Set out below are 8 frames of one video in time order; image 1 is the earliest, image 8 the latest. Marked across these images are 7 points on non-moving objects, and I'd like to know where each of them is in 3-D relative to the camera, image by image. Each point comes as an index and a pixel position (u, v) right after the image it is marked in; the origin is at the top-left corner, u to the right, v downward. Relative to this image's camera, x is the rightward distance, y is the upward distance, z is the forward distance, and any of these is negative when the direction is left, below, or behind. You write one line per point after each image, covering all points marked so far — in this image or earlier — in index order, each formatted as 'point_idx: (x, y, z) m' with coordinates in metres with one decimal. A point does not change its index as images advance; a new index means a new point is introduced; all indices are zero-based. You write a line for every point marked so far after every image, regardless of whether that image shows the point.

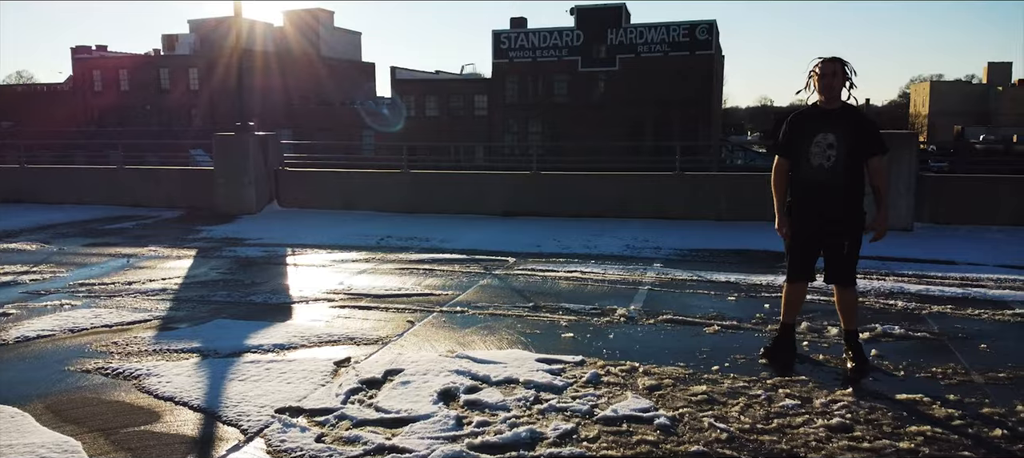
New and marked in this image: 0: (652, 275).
0: (+1.3, -0.4, +8.0) m
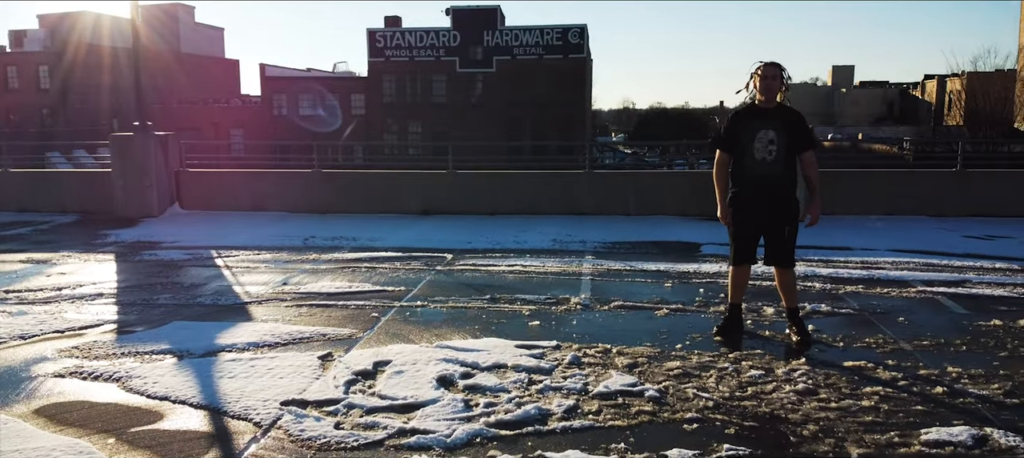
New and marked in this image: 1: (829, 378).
0: (+0.8, -0.4, +8.5) m
1: (+1.9, -0.9, +5.2) m
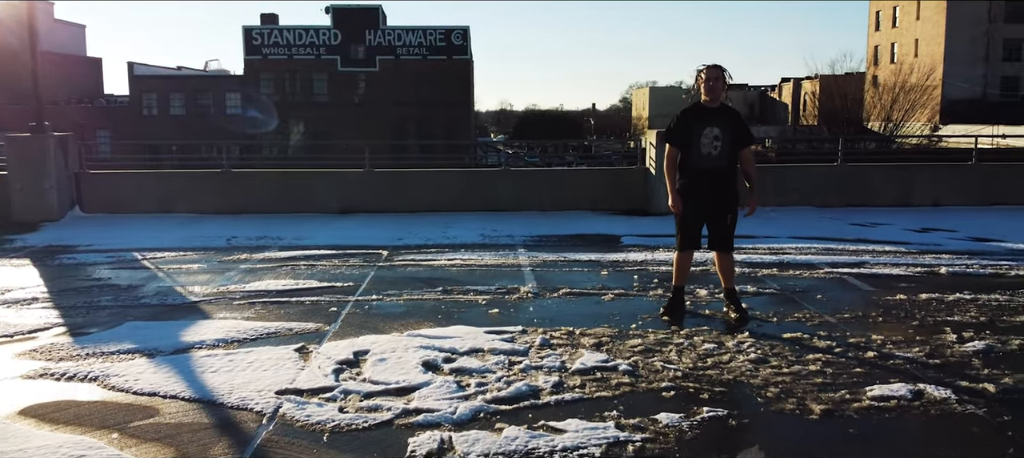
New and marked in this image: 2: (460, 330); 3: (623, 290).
0: (+0.1, -0.3, +8.9) m
1: (+1.7, -0.8, +5.8) m
2: (-0.4, -0.7, +6.1) m
3: (+0.9, -0.5, +7.4) m
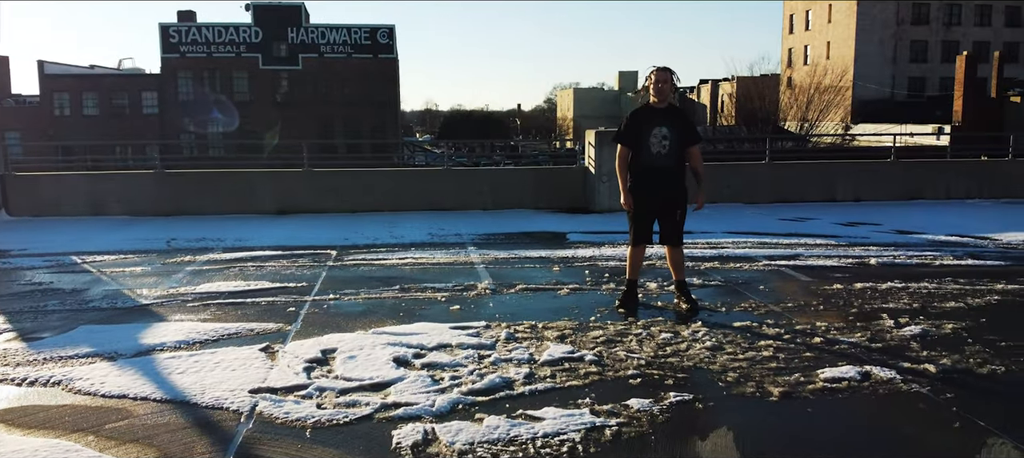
0: (-0.4, -0.3, +9.0) m
1: (+1.5, -0.7, +6.0) m
2: (-0.6, -0.7, +6.2) m
3: (+0.6, -0.5, +7.6) m
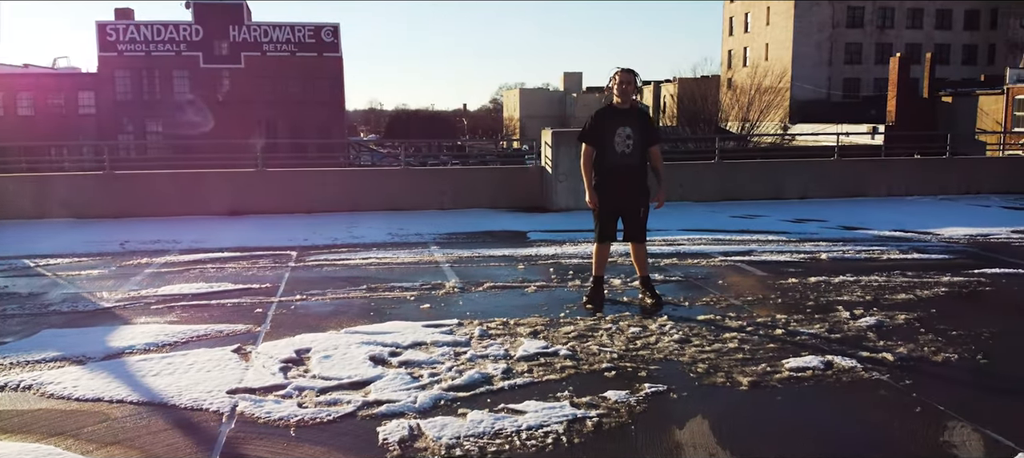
0: (-0.7, -0.3, +9.1) m
1: (+1.3, -0.7, +6.2) m
2: (-0.8, -0.7, +6.3) m
3: (+0.3, -0.5, +7.7) m
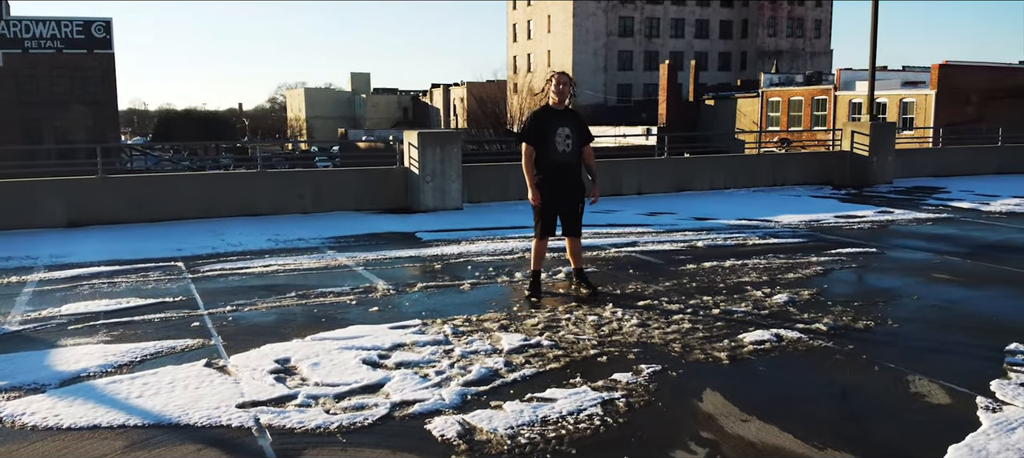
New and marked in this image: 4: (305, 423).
0: (-1.7, -0.3, +9.0) m
1: (+1.0, -0.7, +6.7) m
2: (-1.0, -0.7, +6.2) m
3: (-0.4, -0.5, +7.9) m
4: (-1.1, -1.0, +4.6) m
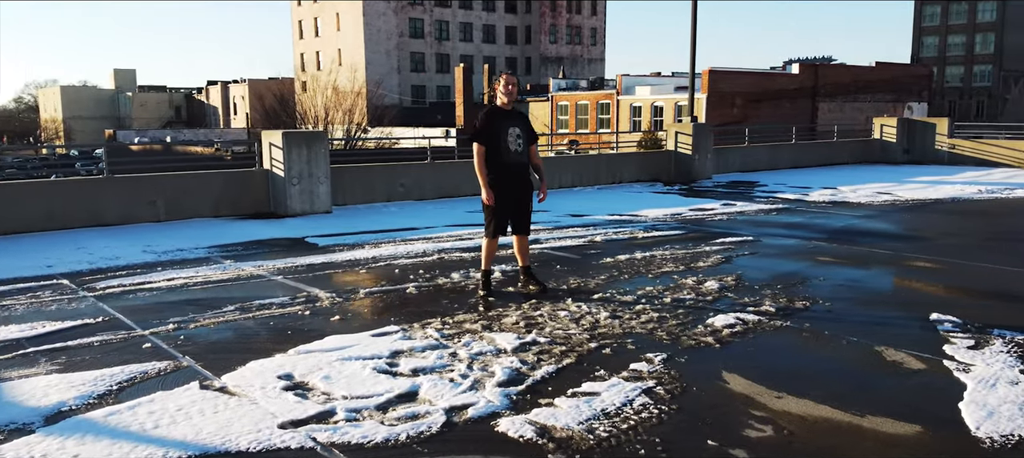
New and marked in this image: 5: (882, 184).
0: (-2.5, -0.4, +8.4) m
1: (+0.7, -0.6, +7.0) m
2: (-1.1, -0.7, +6.0) m
3: (-0.9, -0.5, +7.7) m
4: (-0.7, -1.0, +4.4) m
5: (+7.2, +0.9, +17.0) m
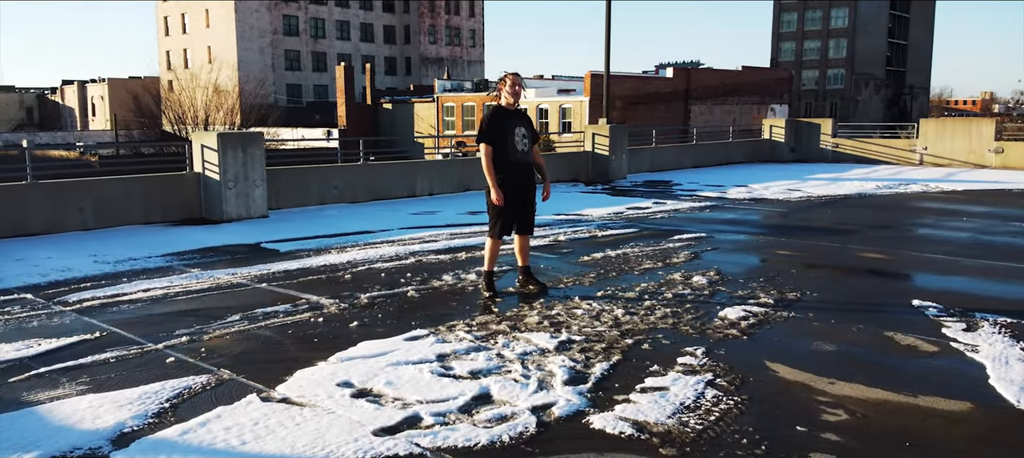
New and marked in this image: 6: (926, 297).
0: (-2.5, -0.4, +8.1) m
1: (+0.8, -0.6, +7.1) m
2: (-0.8, -0.8, +5.9) m
3: (-0.9, -0.5, +7.6) m
4: (-0.2, -1.1, +4.3) m
5: (+5.7, +1.0, +18.0) m
6: (+3.5, -0.6, +7.5) m
